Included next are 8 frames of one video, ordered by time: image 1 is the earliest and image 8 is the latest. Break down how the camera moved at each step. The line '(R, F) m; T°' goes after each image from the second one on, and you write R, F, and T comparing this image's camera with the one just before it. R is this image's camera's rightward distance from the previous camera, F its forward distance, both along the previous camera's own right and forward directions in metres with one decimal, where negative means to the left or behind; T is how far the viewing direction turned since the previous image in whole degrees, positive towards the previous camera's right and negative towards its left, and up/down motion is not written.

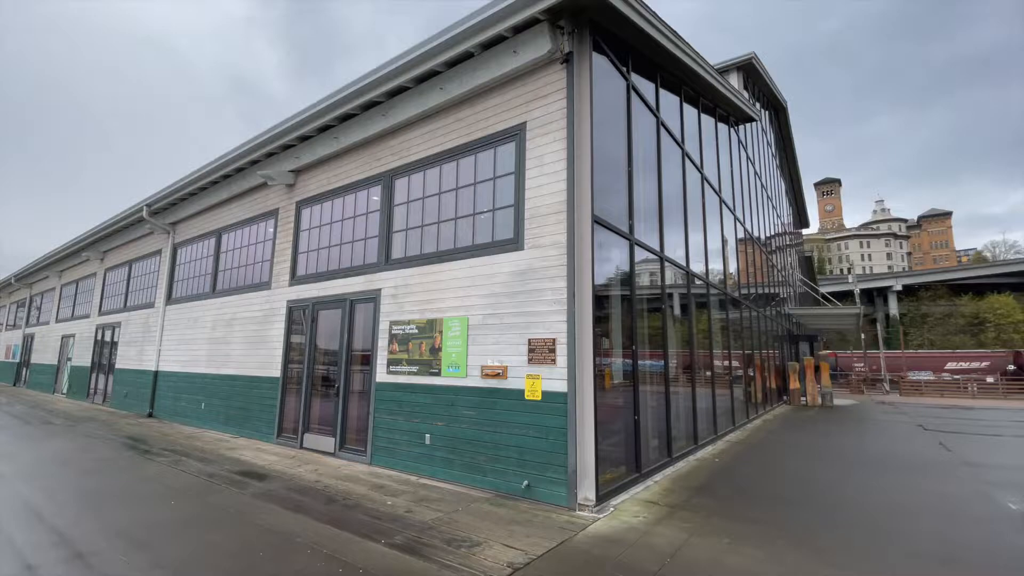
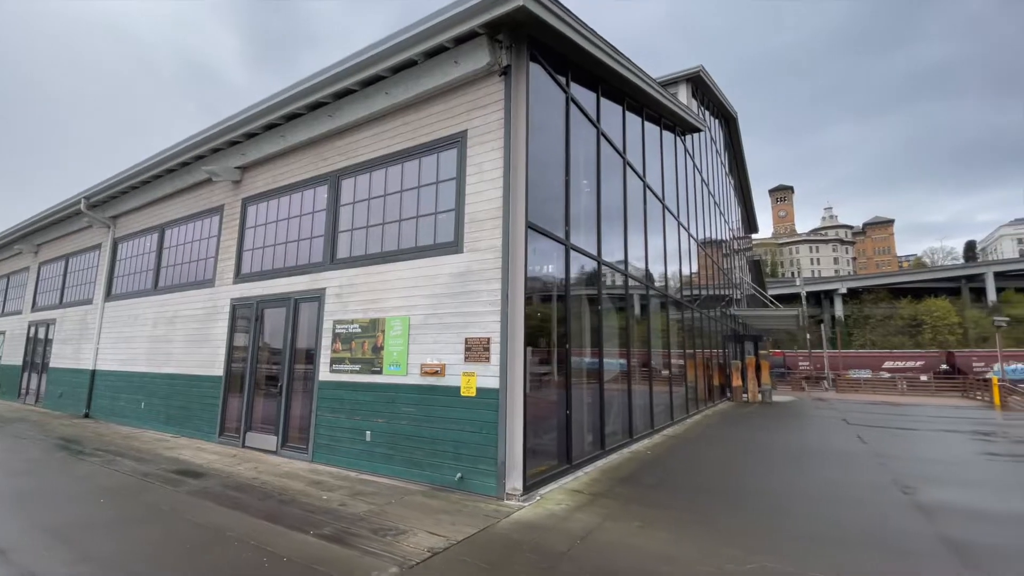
(+0.4, -0.3) m; +4°
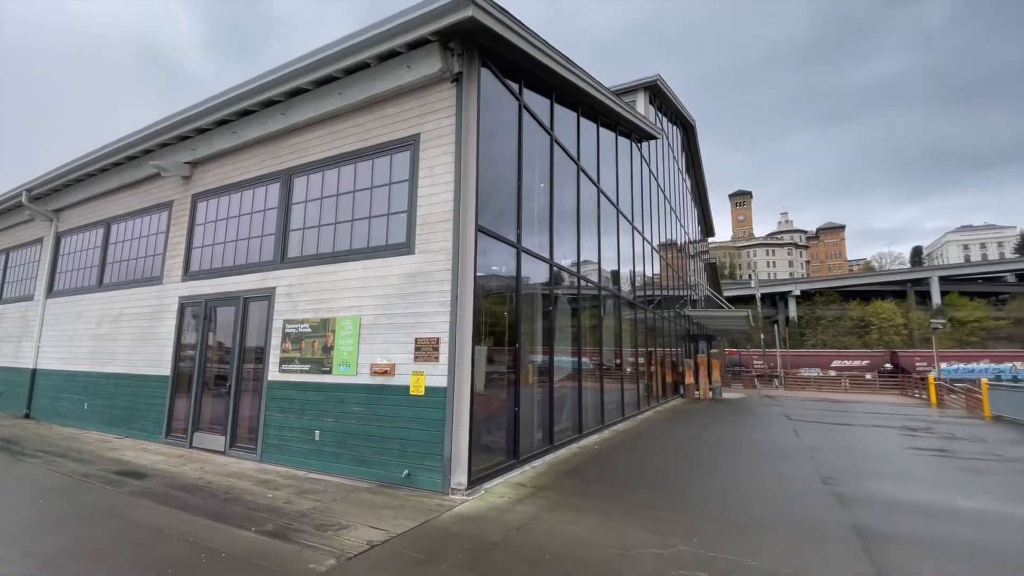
(+0.3, -0.2) m; +4°
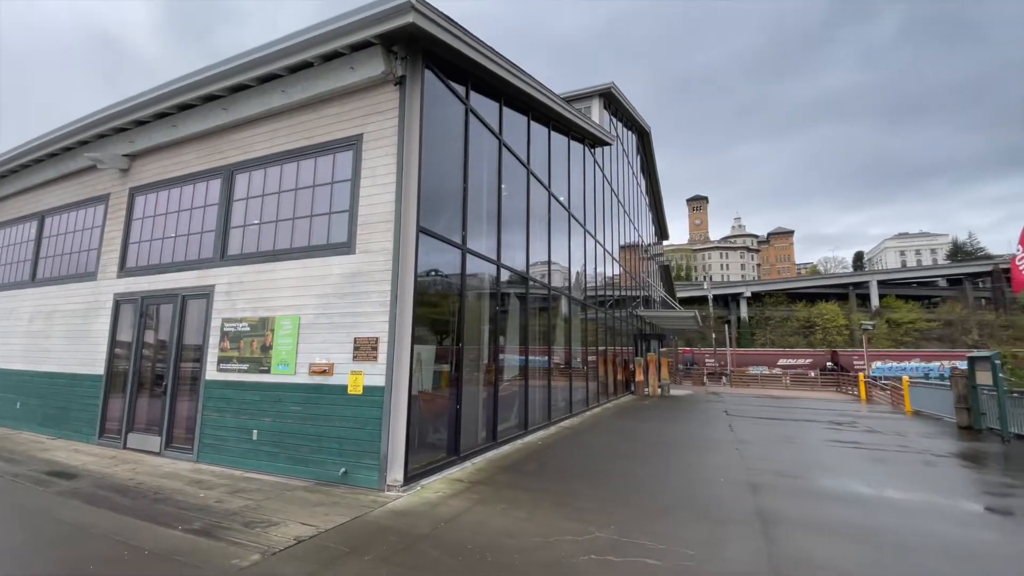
(+0.3, -0.2) m; +4°
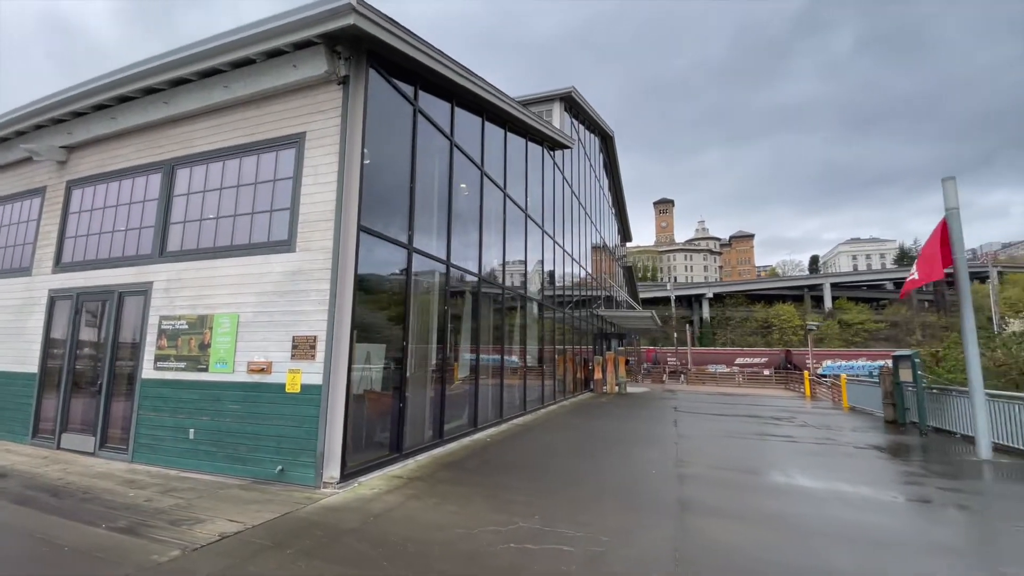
(+0.4, -0.2) m; +4°
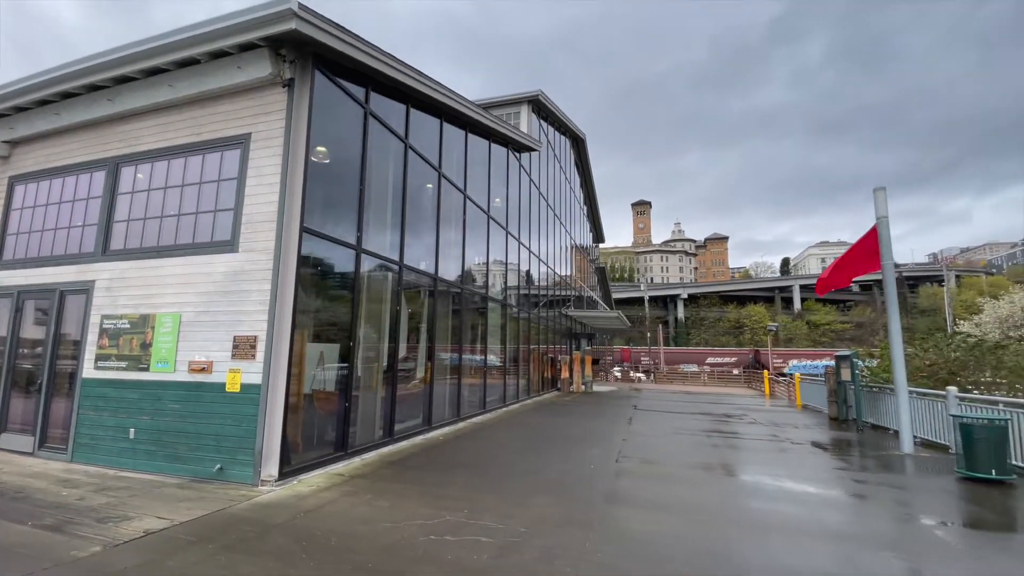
(+0.5, -0.2) m; +2°
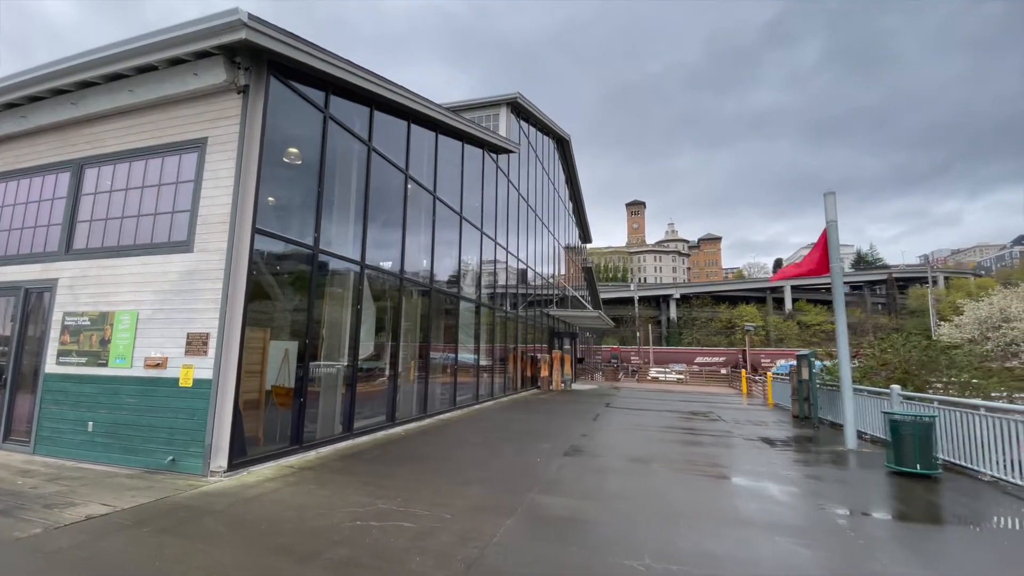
(+0.7, -0.3) m; 0°
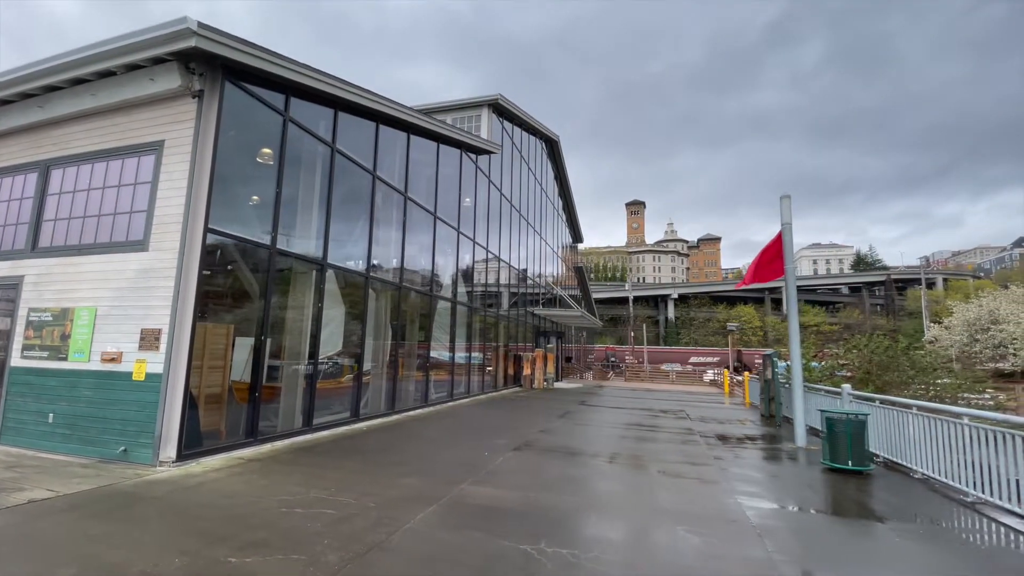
(+0.8, -0.2) m; 0°
